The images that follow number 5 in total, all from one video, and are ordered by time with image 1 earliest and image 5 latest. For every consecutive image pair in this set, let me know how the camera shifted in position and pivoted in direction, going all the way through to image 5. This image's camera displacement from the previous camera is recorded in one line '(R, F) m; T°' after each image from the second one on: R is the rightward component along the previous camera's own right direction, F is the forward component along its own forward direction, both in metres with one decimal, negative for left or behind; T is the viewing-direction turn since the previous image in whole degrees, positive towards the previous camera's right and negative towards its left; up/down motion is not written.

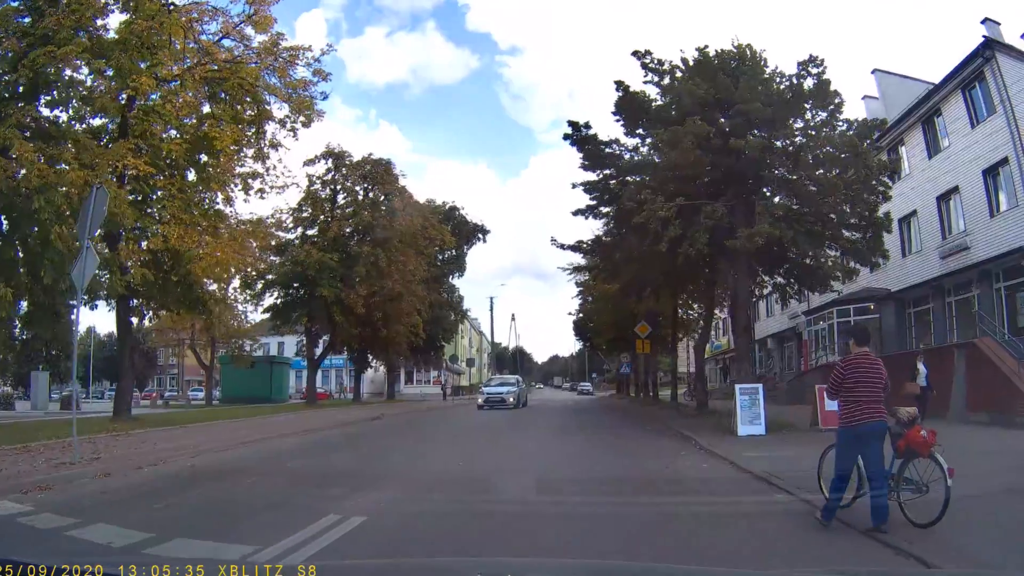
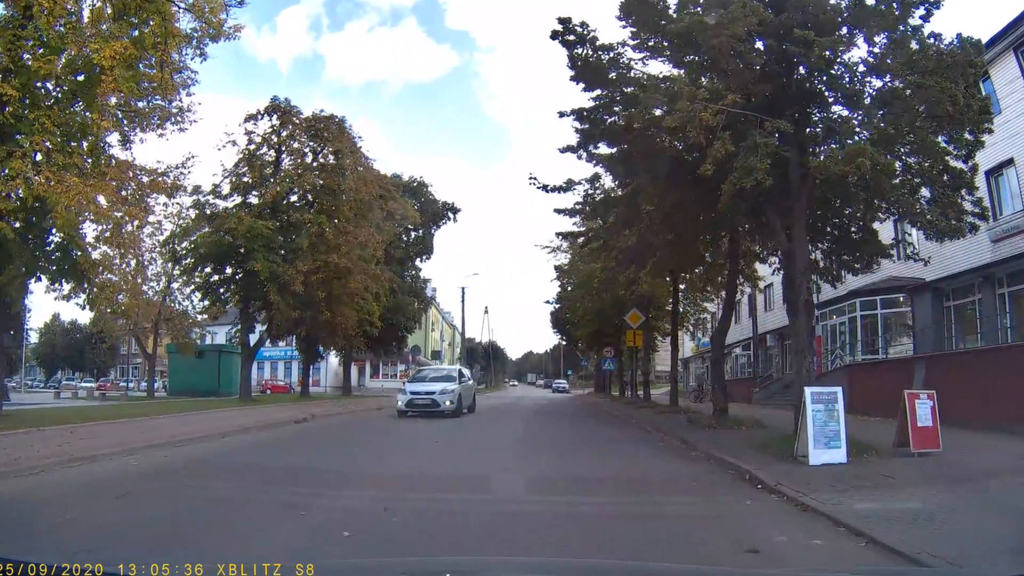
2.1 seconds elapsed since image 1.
(+0.2, +3.8) m; +2°
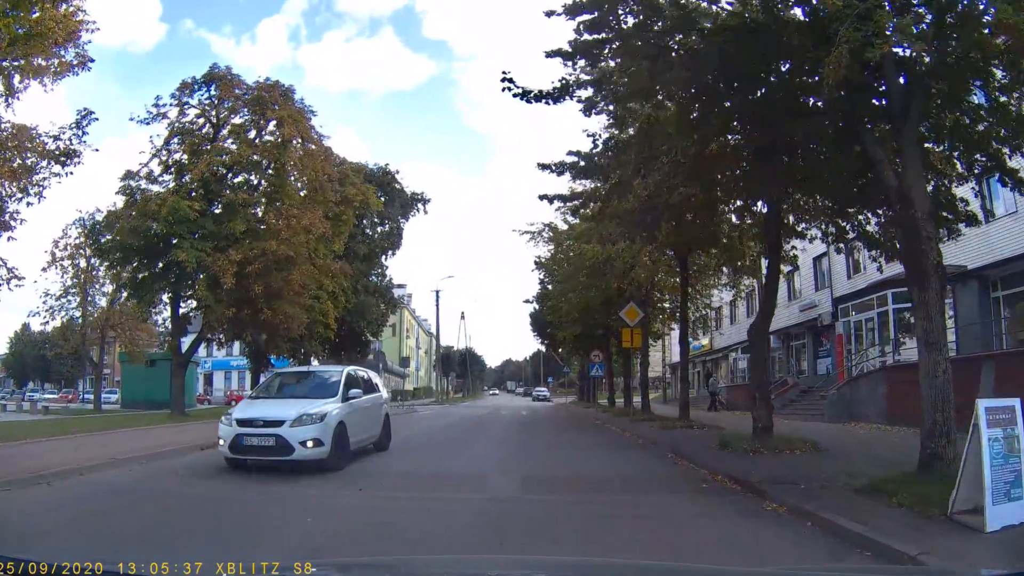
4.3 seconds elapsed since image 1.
(+0.1, +3.1) m; +2°
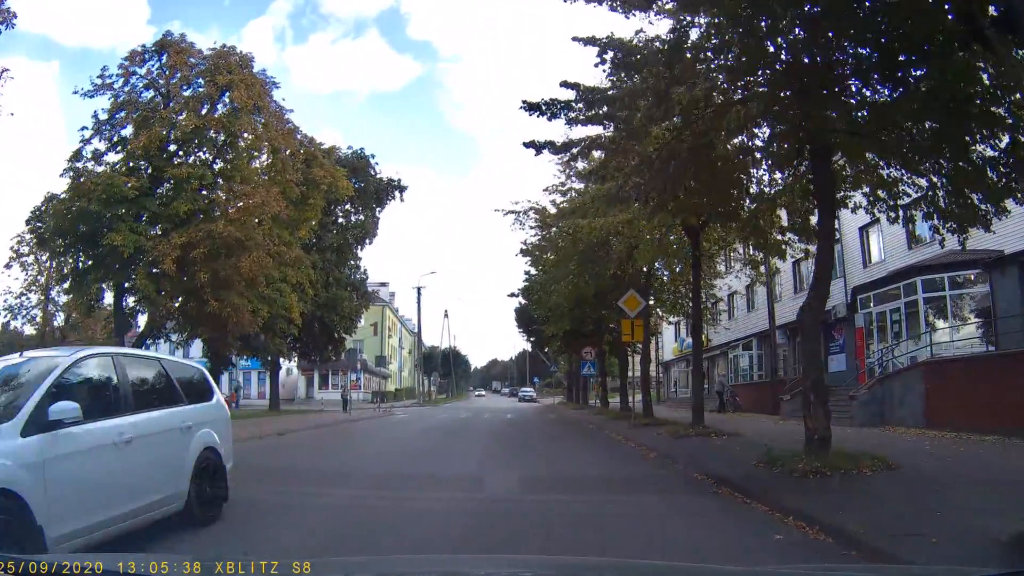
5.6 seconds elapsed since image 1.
(0.0, +2.1) m; +1°
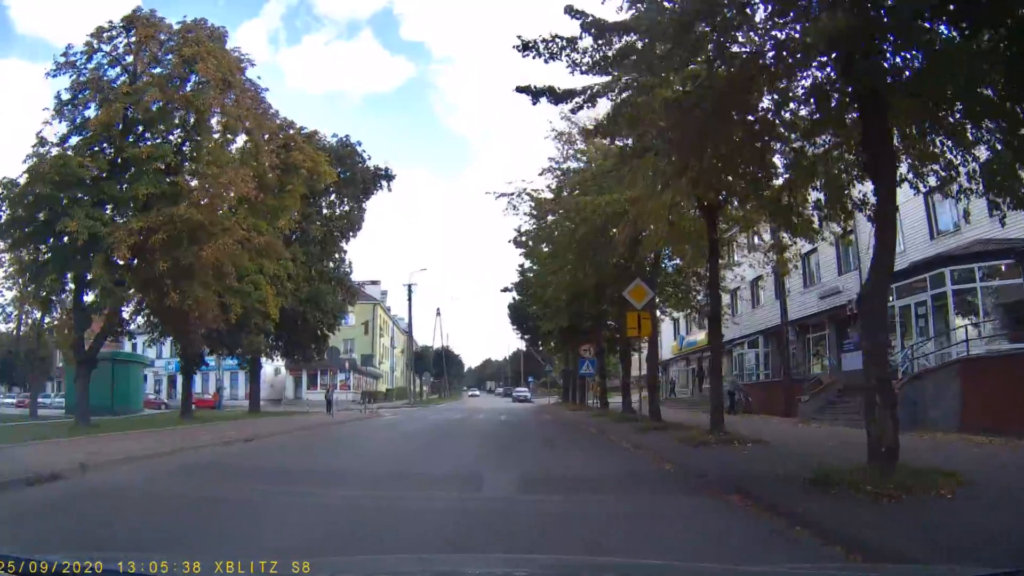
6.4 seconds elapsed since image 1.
(0.0, +1.3) m; 0°
